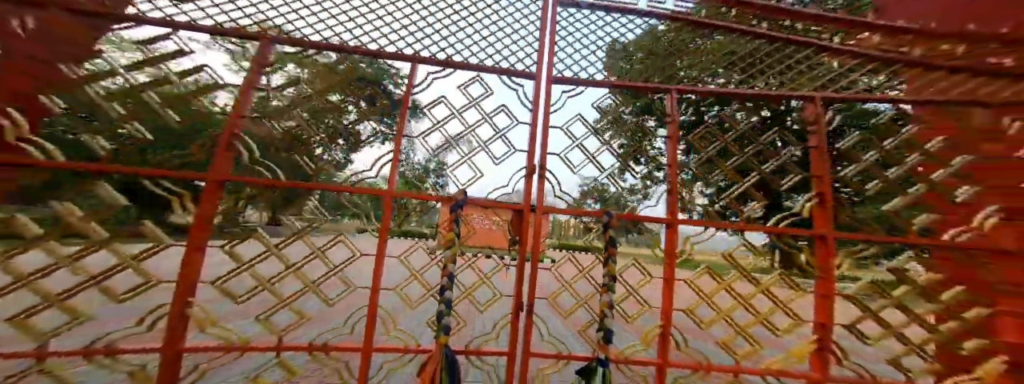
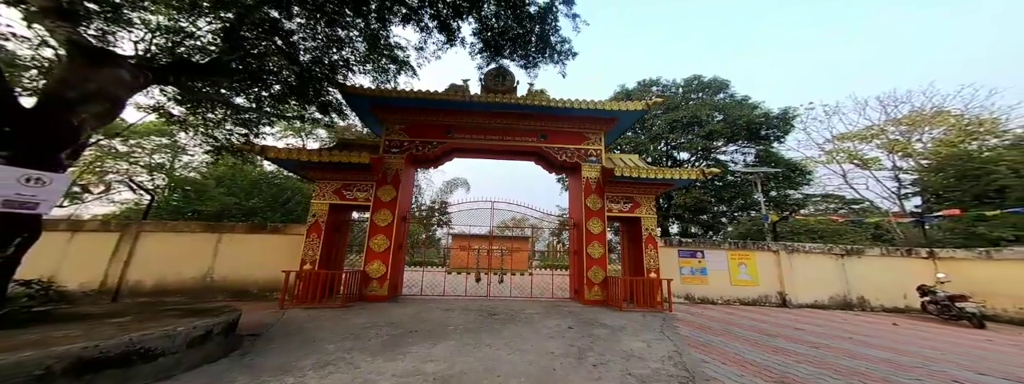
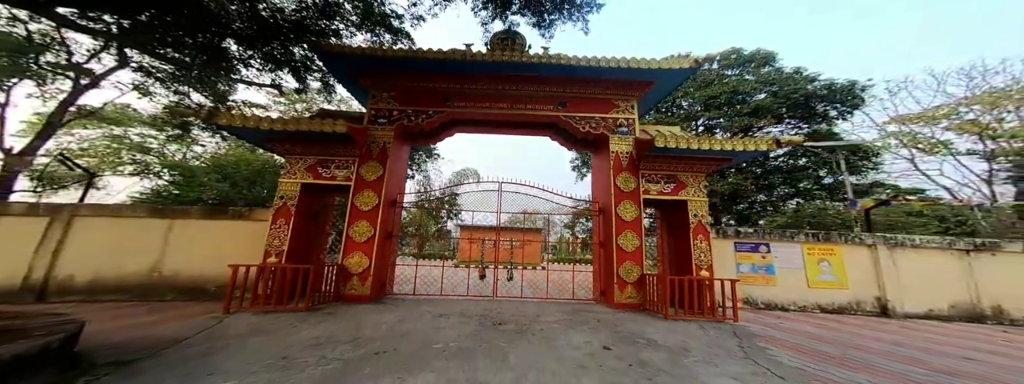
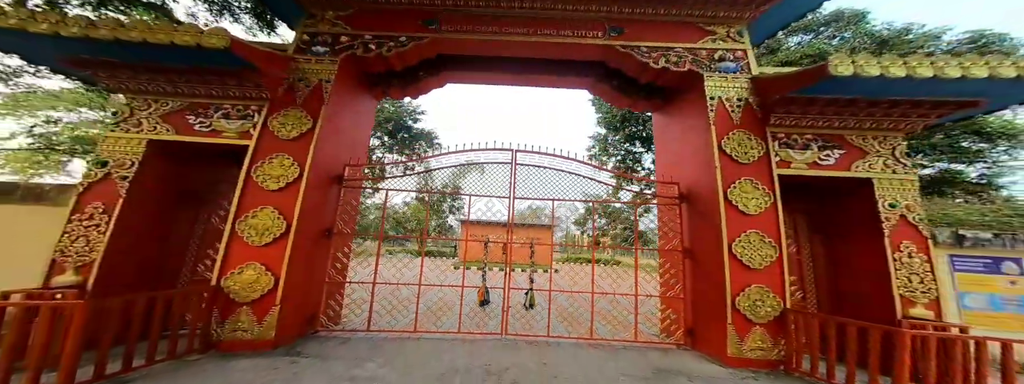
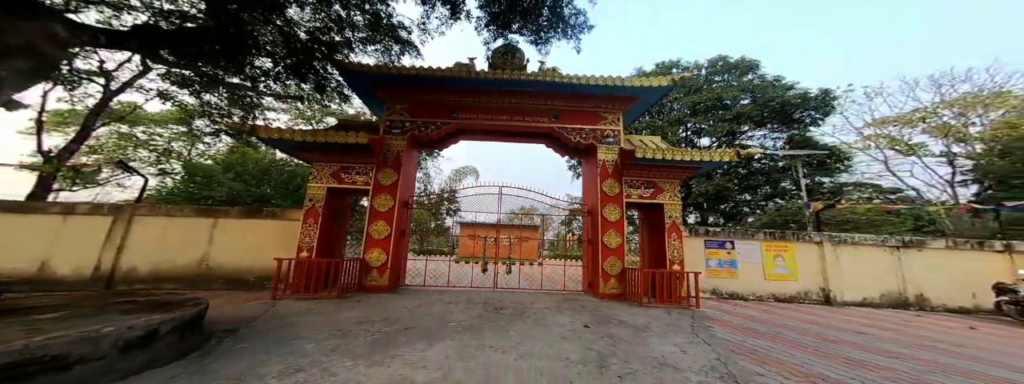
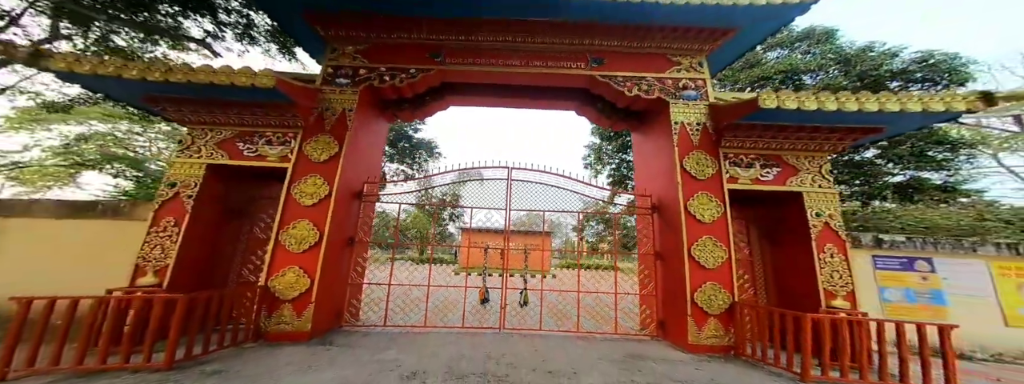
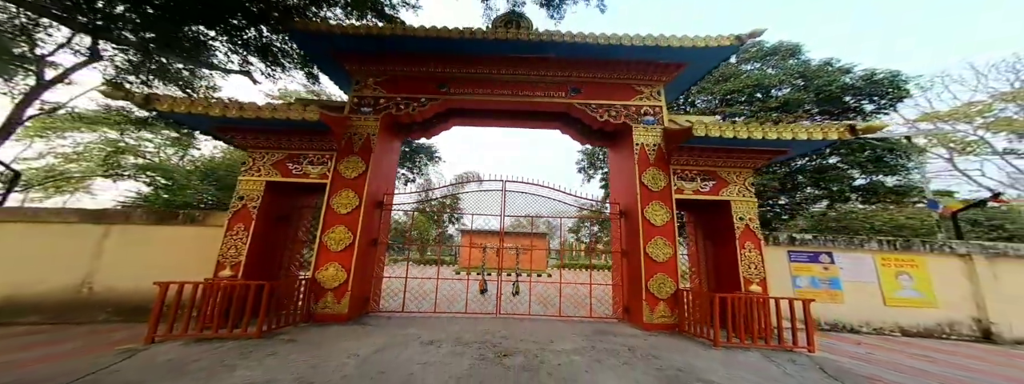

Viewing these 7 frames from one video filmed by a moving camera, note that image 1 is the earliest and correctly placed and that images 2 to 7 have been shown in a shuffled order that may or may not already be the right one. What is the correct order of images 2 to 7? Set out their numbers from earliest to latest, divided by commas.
4, 6, 7, 3, 5, 2
